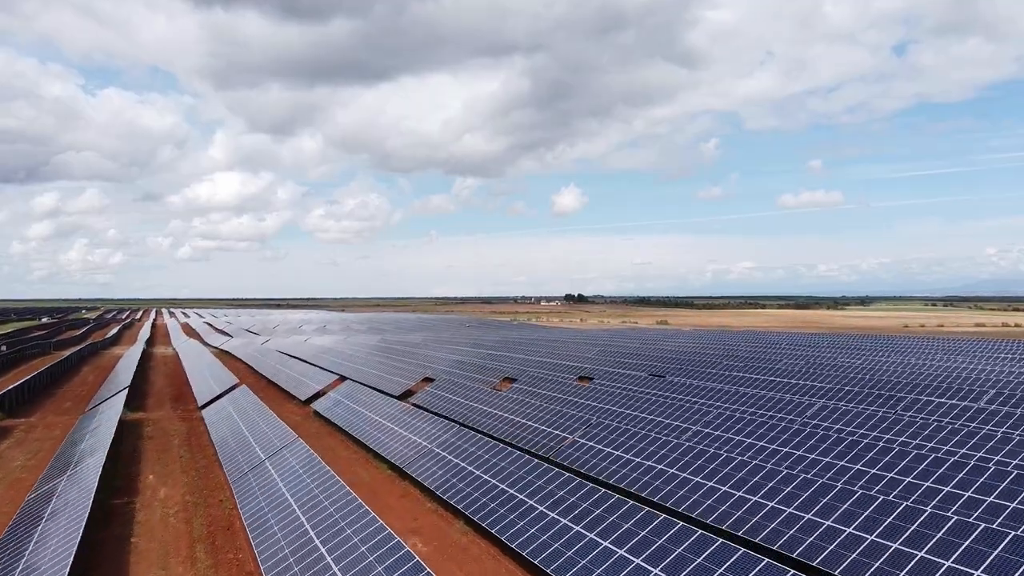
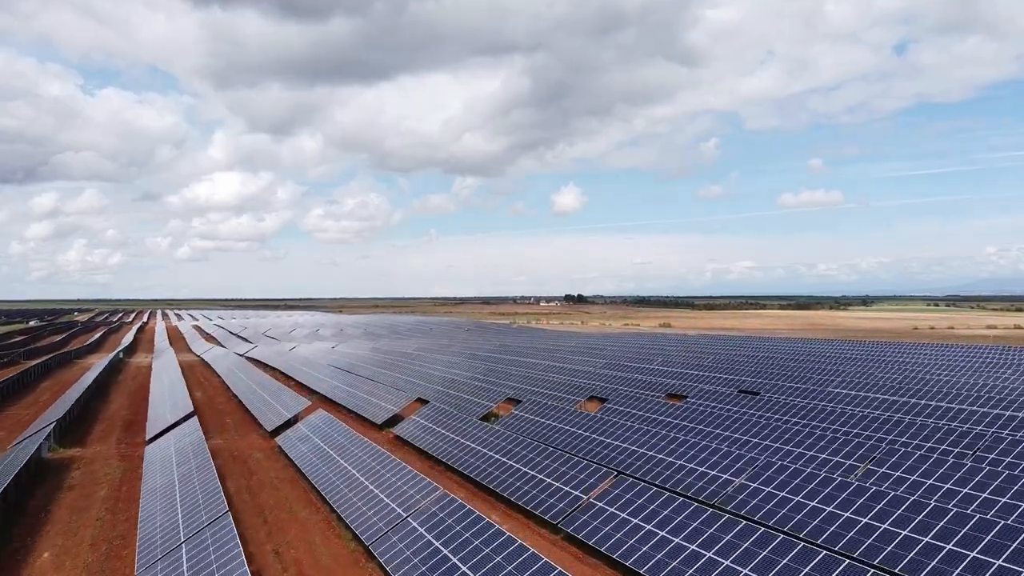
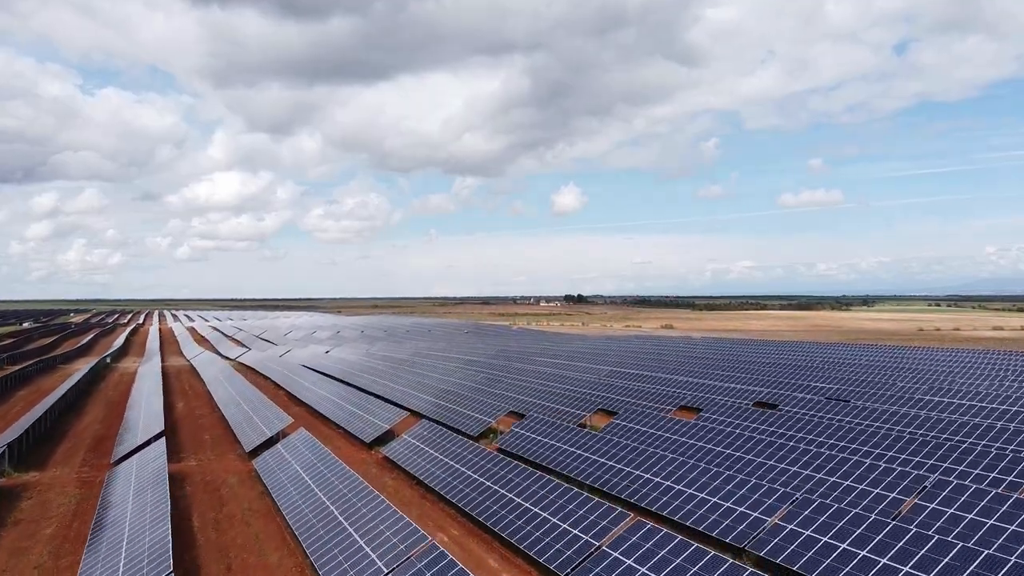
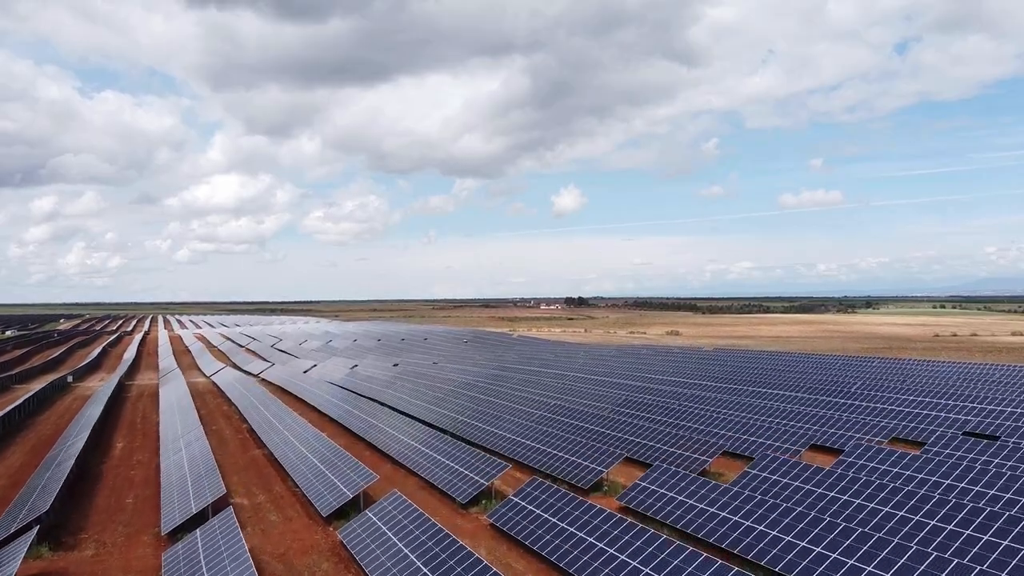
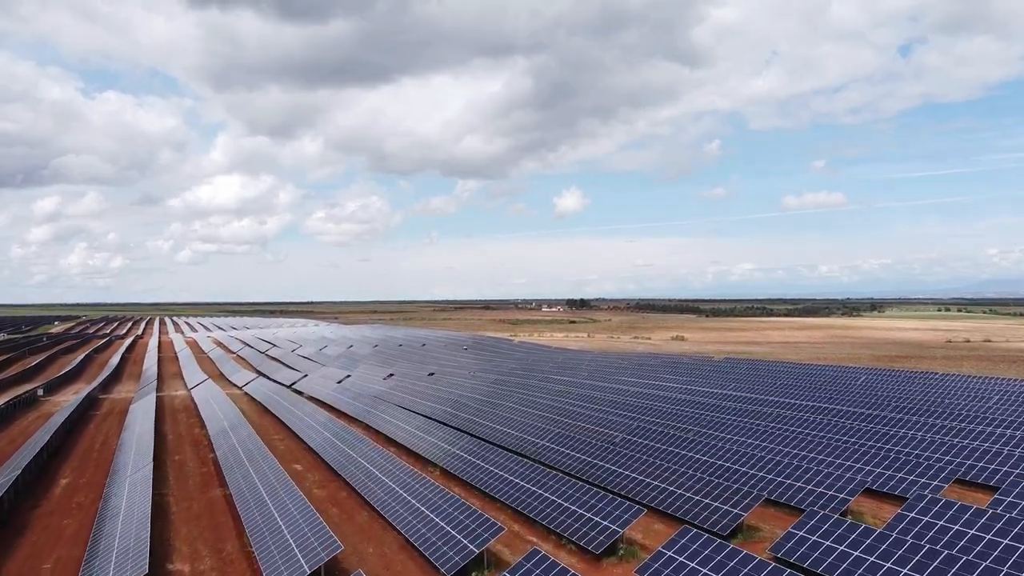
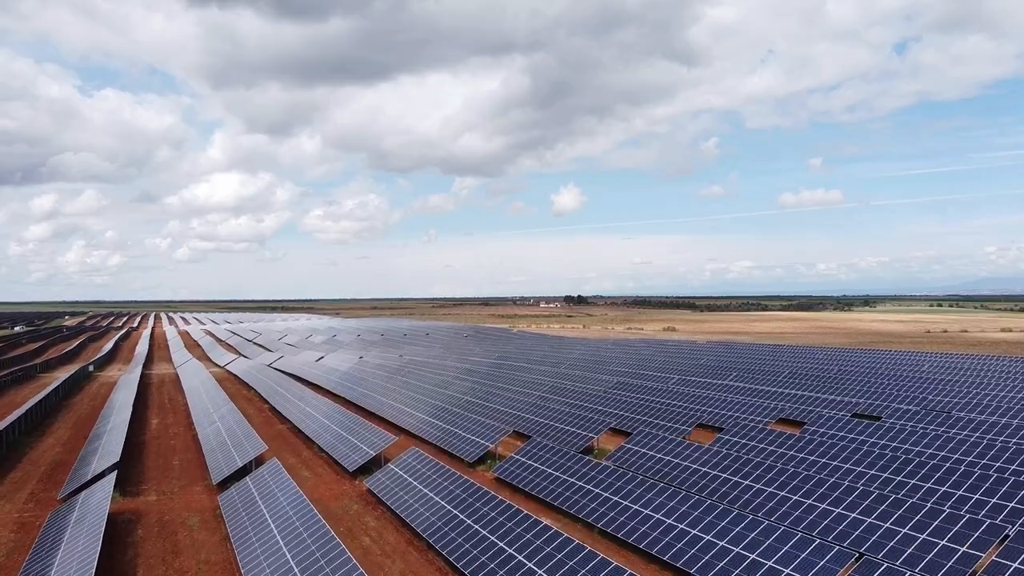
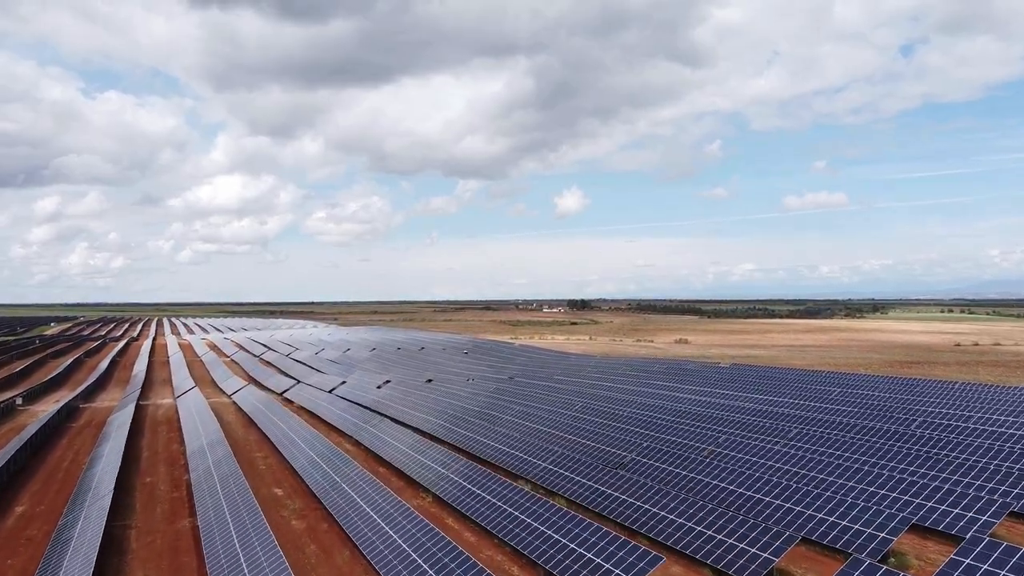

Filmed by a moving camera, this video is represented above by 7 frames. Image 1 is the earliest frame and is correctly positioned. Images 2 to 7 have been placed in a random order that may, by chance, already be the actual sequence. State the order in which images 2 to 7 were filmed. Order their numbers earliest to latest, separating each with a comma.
2, 3, 6, 4, 5, 7
